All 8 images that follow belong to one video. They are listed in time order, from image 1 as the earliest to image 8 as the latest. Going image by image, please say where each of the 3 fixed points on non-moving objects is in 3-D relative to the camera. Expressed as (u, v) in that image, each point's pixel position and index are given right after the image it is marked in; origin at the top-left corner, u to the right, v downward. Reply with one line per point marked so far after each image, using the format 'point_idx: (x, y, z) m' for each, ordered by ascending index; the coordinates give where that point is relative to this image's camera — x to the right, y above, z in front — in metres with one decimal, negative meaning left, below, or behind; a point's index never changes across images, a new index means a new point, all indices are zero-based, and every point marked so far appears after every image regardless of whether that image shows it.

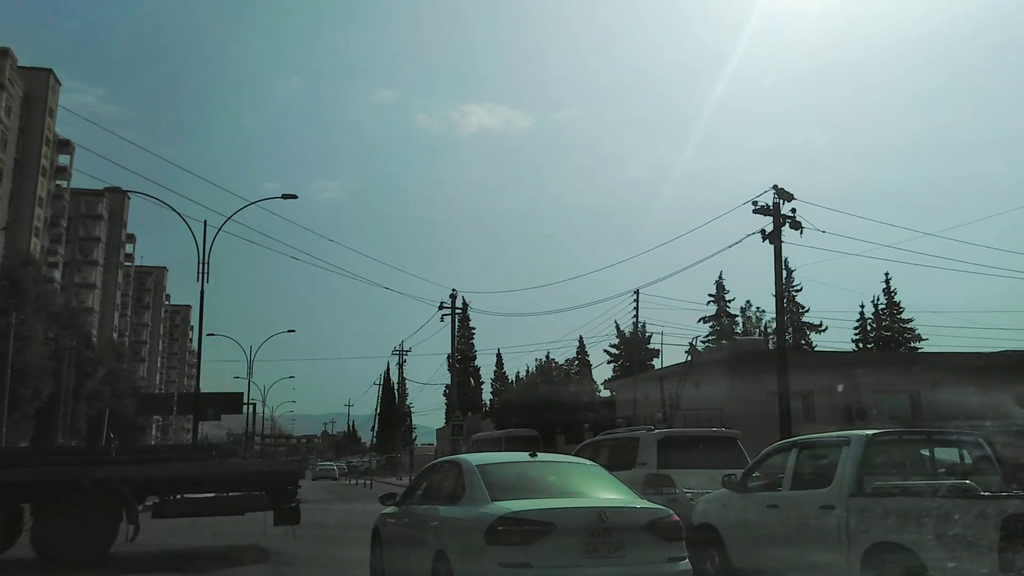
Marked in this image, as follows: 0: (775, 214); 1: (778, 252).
0: (+6.9, +2.0, +19.6) m
1: (+7.0, +0.9, +19.6) m
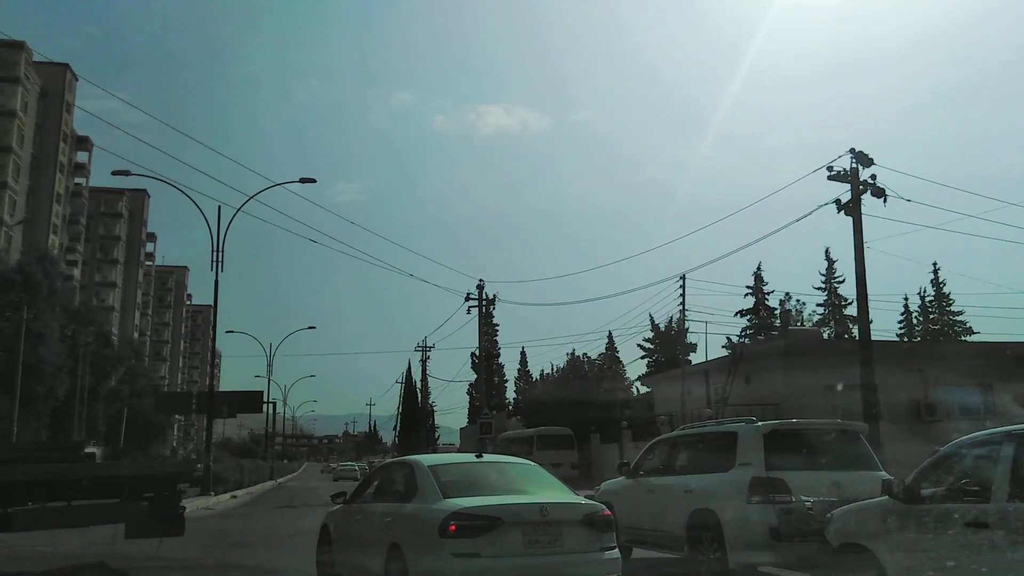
0: (+7.8, +2.5, +17.2) m
1: (+8.0, +1.5, +17.2) m
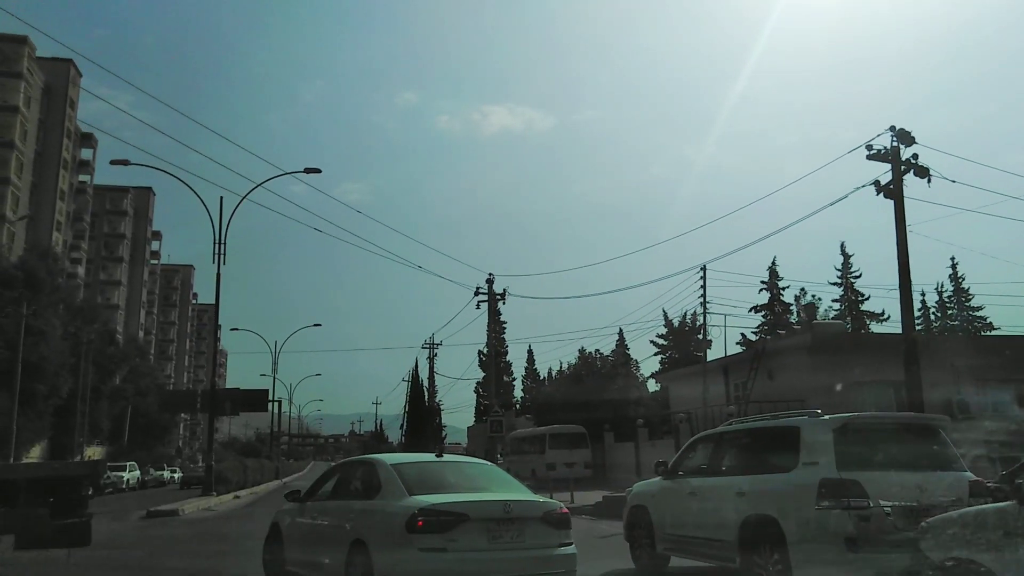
0: (+8.2, +2.8, +16.1) m
1: (+8.3, +1.7, +16.1) m
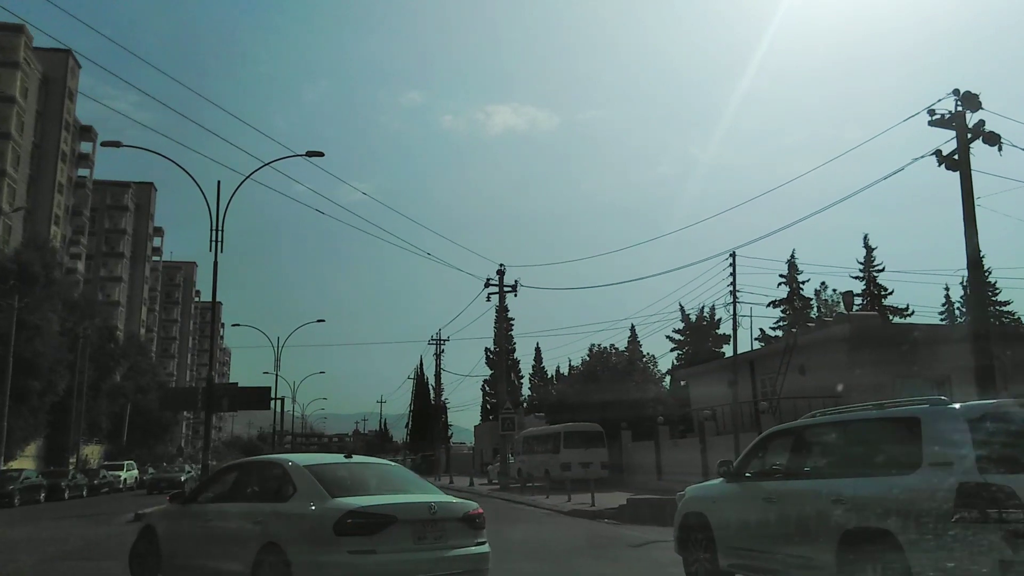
0: (+8.6, +3.2, +14.4) m
1: (+8.8, +2.1, +14.4) m
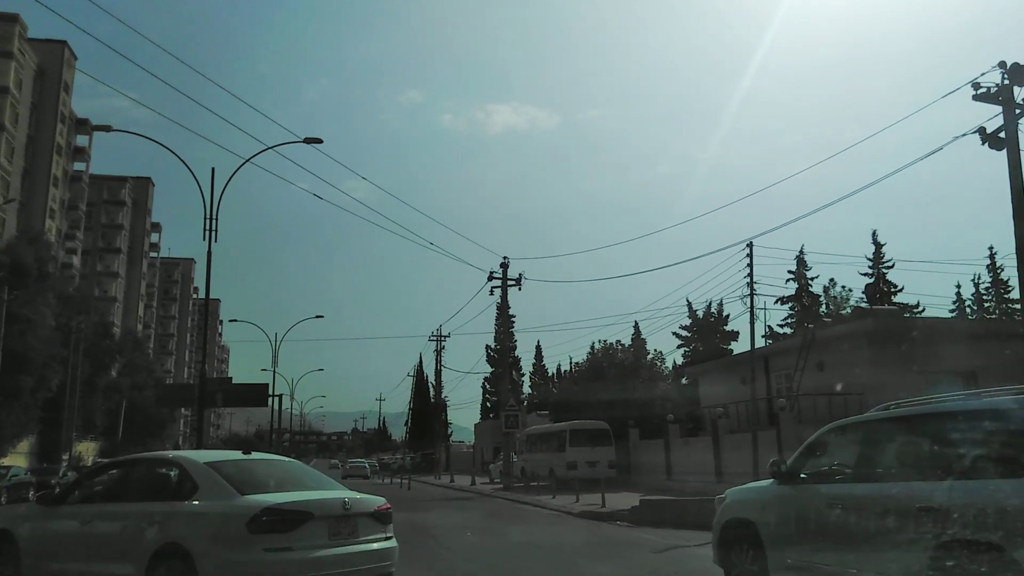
0: (+8.9, +3.4, +13.5) m
1: (+9.0, +2.3, +13.4) m
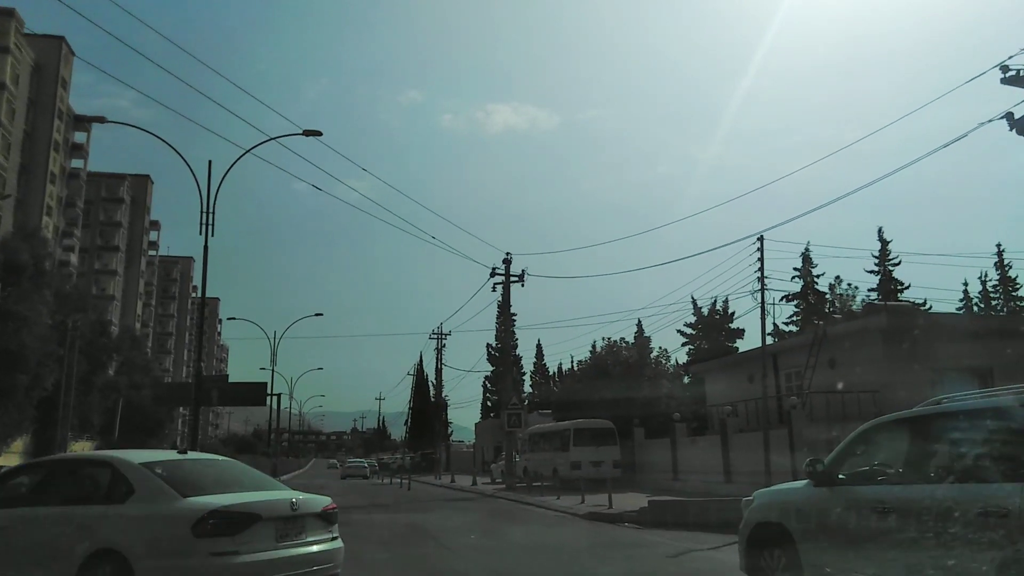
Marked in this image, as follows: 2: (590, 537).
0: (+9.0, +3.5, +12.8) m
1: (+9.1, +2.5, +12.8) m
2: (+2.1, -6.6, +19.7) m
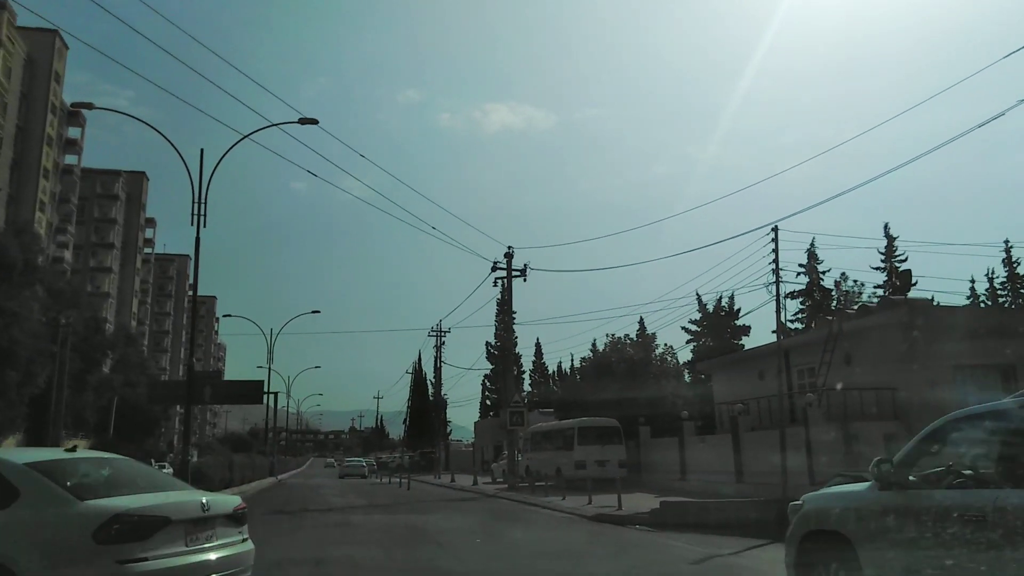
0: (+9.1, +3.7, +12.0) m
1: (+9.3, +2.7, +12.0) m
2: (+2.2, -6.4, +18.9) m
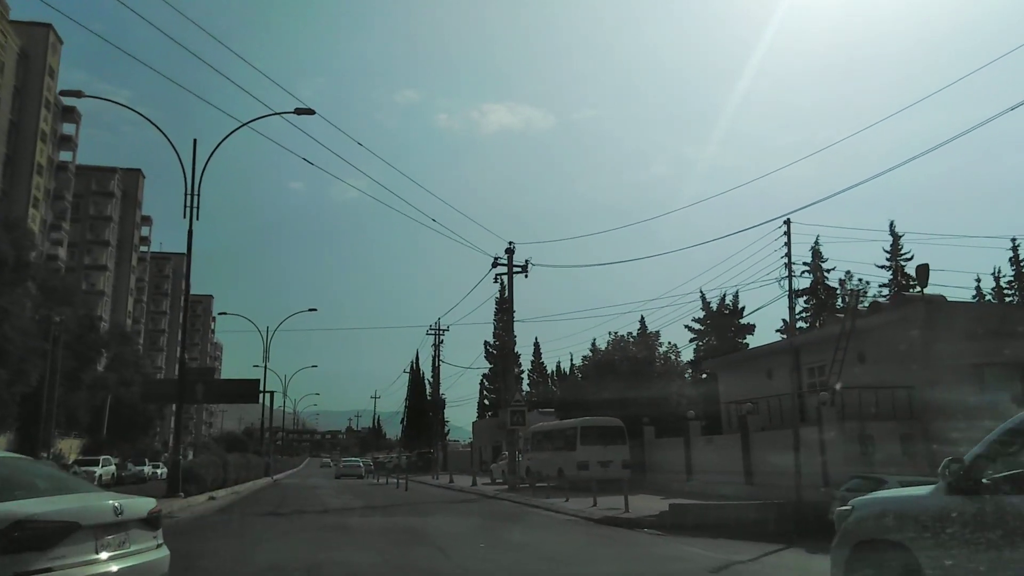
0: (+9.3, +3.9, +11.4) m
1: (+9.4, +2.8, +11.3) m
2: (+2.3, -6.2, +18.2) m
